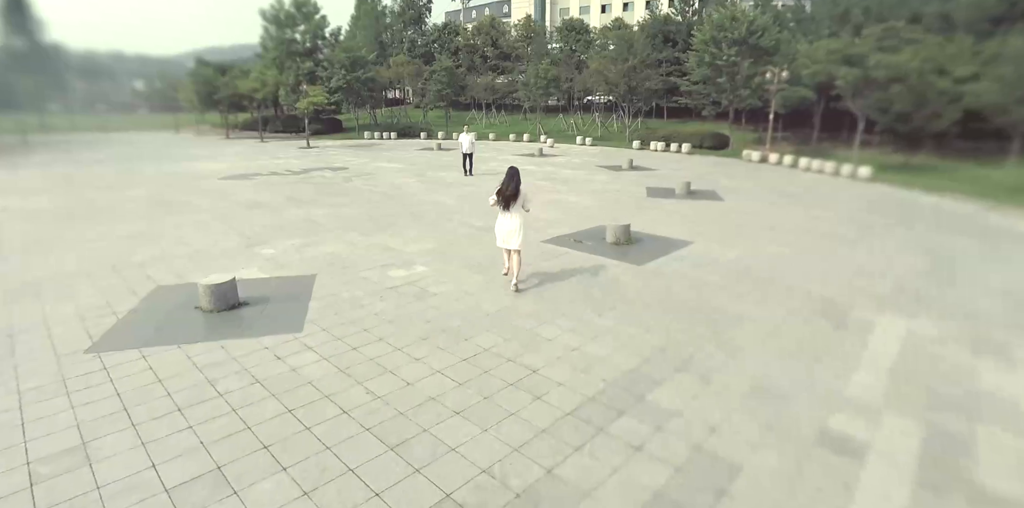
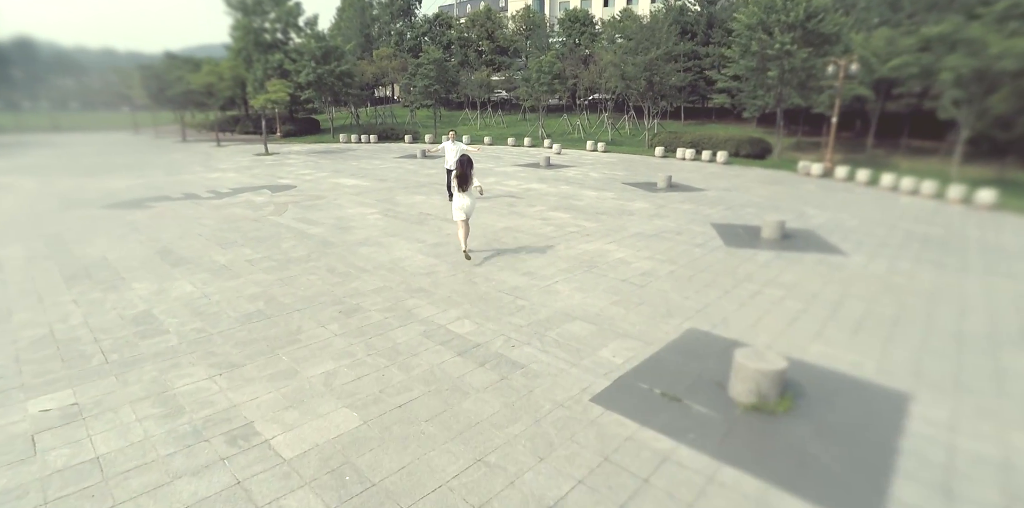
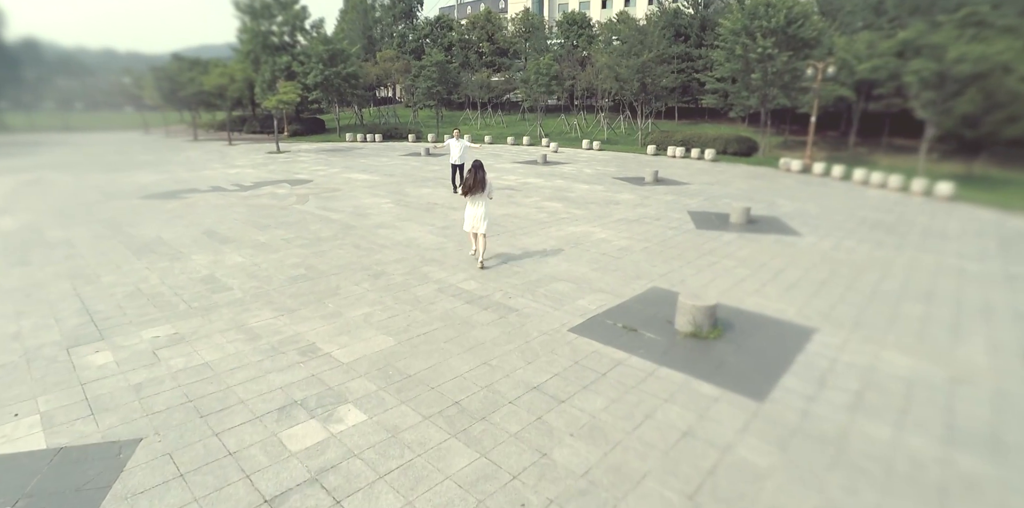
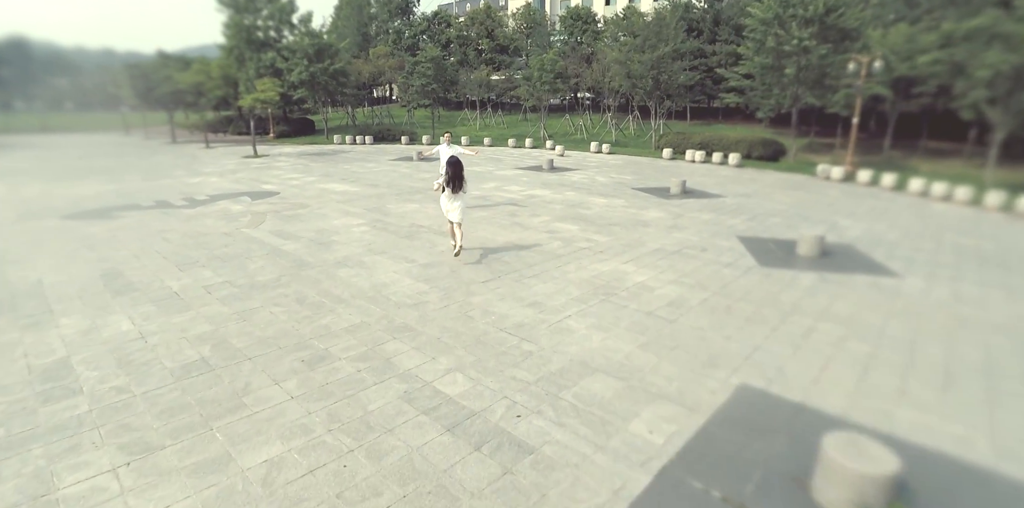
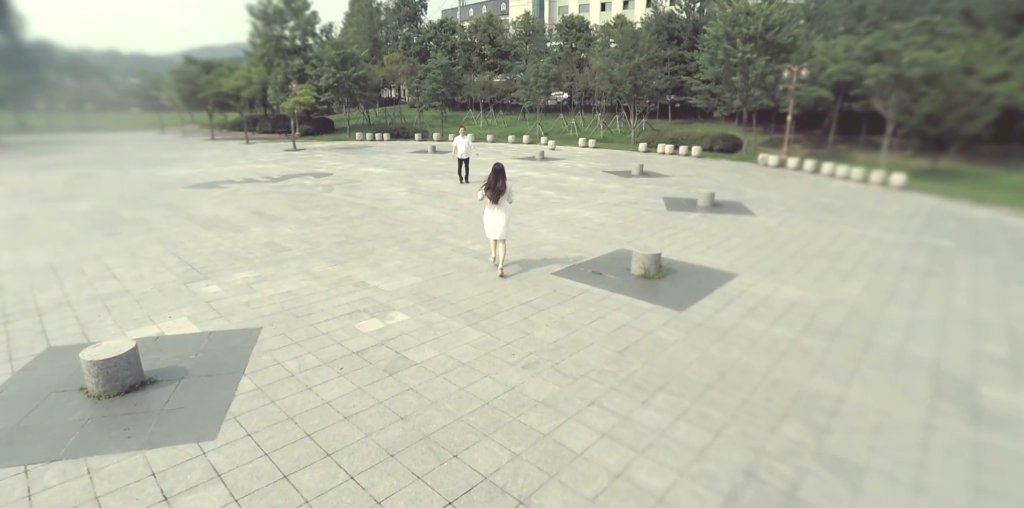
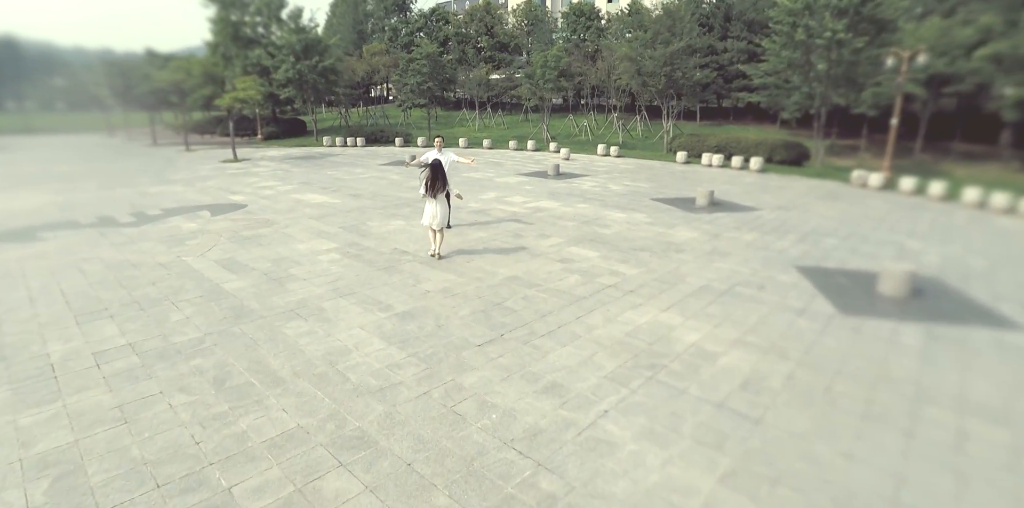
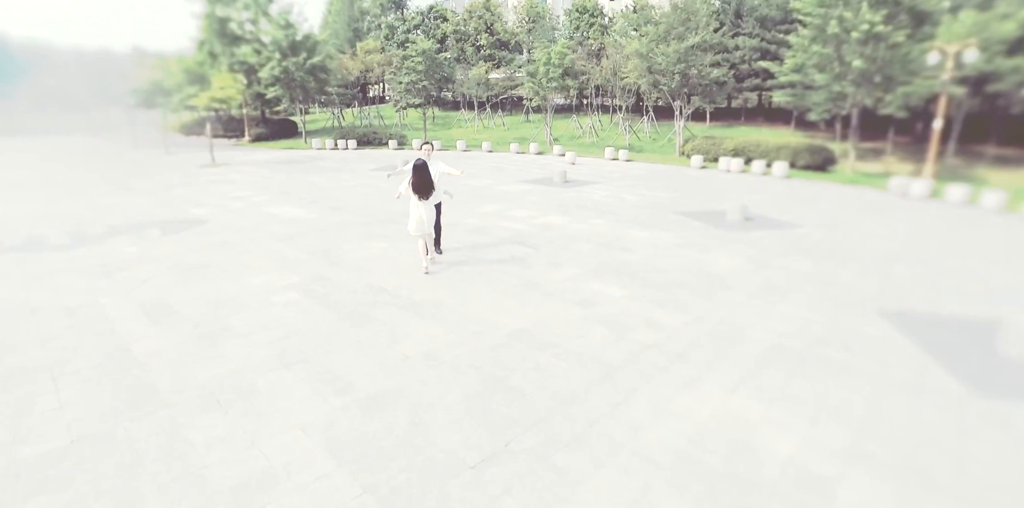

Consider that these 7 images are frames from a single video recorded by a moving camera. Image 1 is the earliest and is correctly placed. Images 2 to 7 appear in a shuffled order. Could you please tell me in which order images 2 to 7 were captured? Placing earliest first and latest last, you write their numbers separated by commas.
5, 3, 2, 4, 6, 7
